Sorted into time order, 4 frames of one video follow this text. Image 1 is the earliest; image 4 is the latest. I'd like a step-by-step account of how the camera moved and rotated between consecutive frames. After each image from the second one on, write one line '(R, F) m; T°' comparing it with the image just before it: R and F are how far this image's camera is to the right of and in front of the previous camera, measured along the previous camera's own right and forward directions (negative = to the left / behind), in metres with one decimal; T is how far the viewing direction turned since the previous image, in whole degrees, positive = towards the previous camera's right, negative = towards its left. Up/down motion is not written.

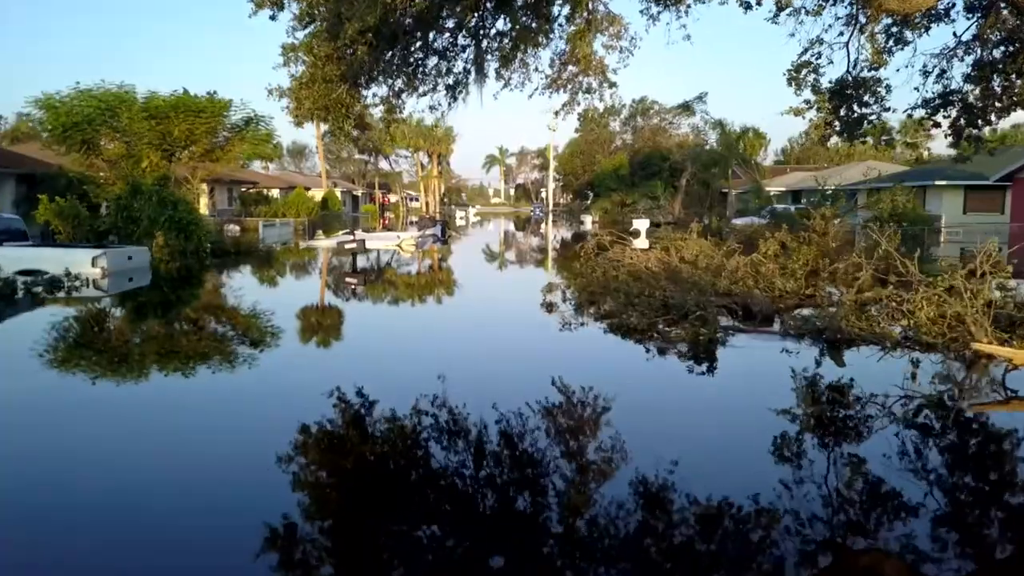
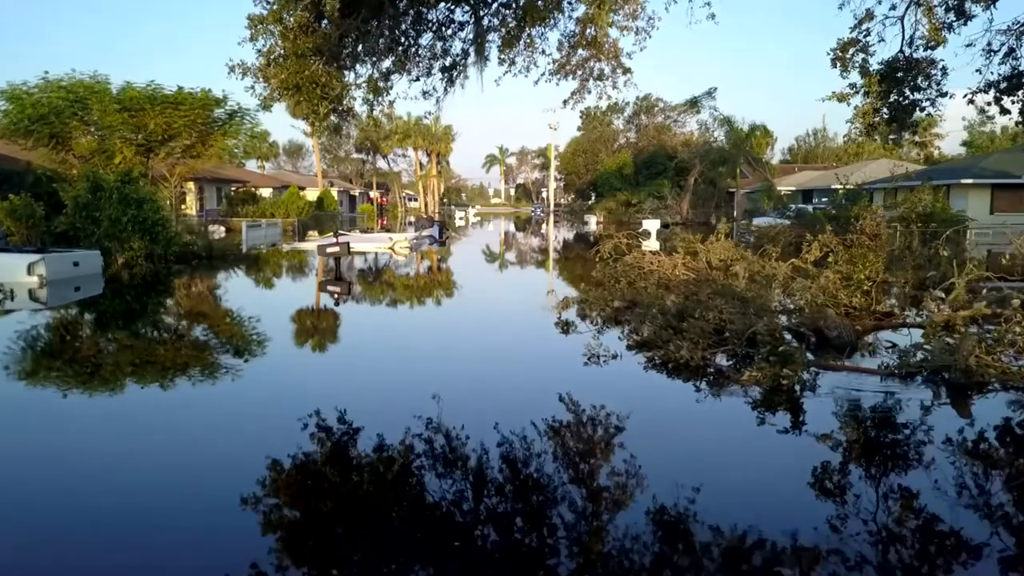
(0.0, +0.8) m; 0°
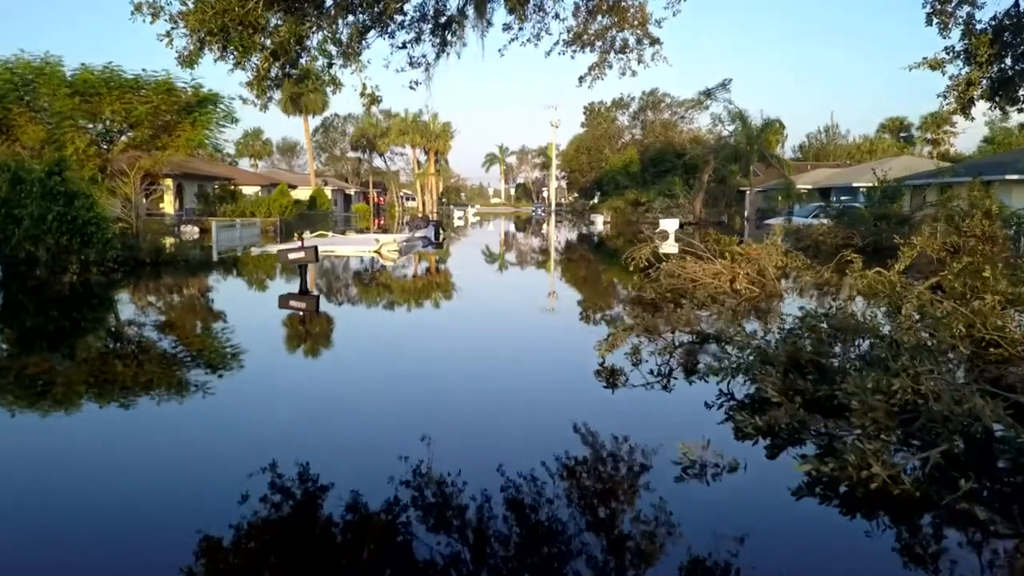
(0.0, +1.1) m; 0°
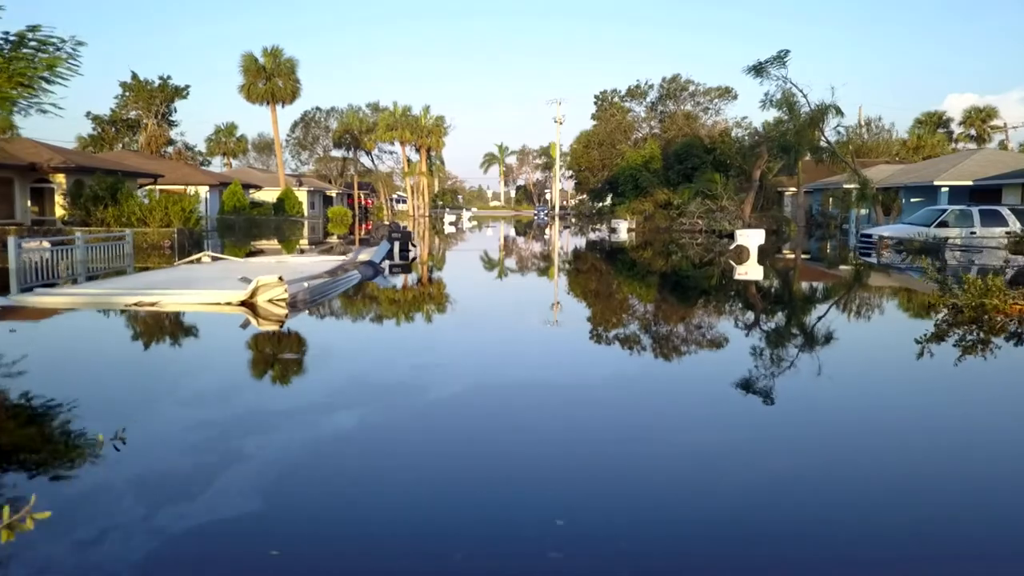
(0.0, +3.6) m; 0°
